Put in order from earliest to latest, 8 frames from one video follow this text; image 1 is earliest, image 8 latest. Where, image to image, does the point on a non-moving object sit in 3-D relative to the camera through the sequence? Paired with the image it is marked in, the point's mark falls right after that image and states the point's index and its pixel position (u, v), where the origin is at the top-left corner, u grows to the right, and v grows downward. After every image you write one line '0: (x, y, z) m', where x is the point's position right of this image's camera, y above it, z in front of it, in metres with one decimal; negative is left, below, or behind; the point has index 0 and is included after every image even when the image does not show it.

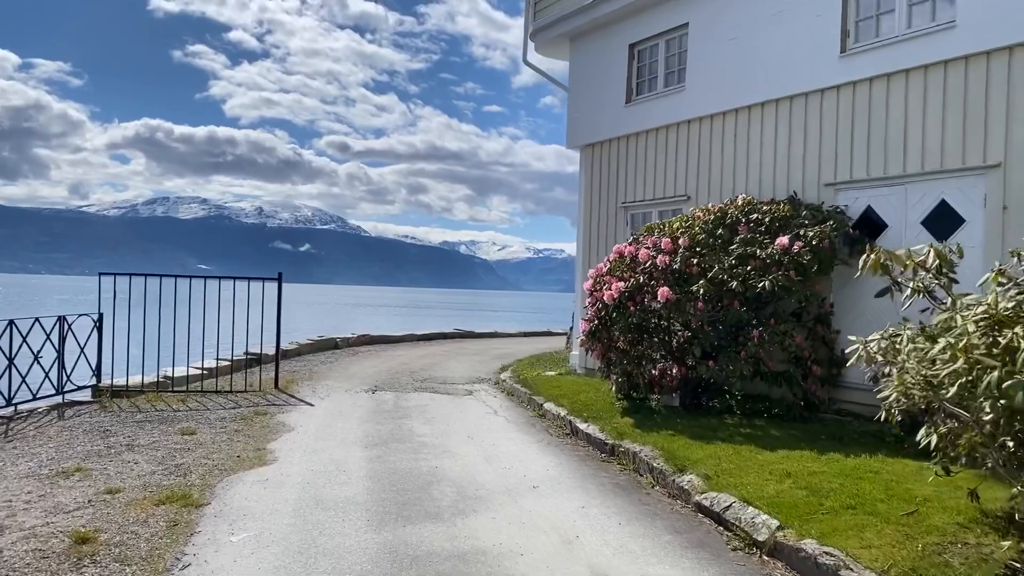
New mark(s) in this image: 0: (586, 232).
0: (+1.0, +0.8, +11.3) m
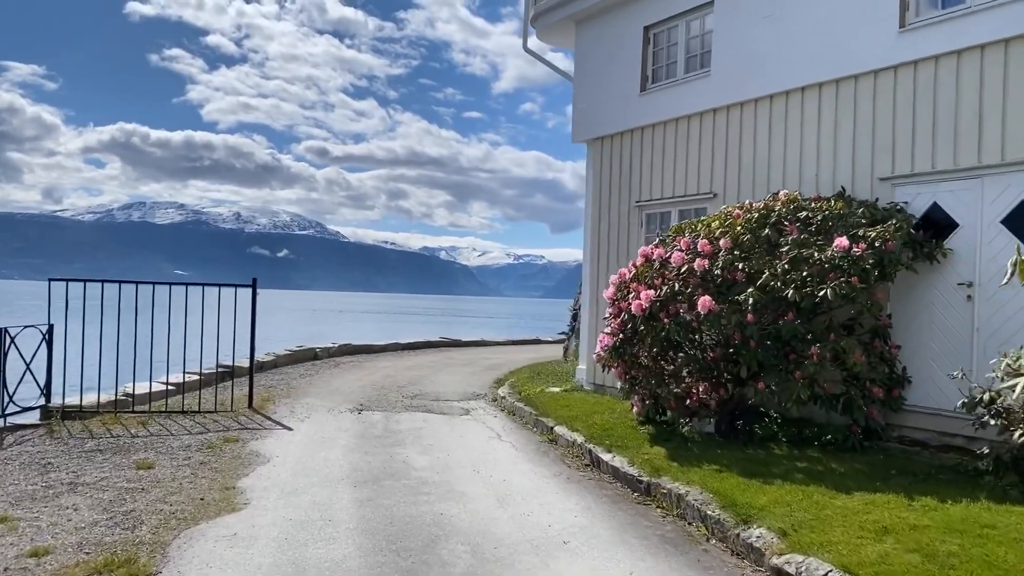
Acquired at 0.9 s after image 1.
0: (+1.1, +0.7, +10.3) m
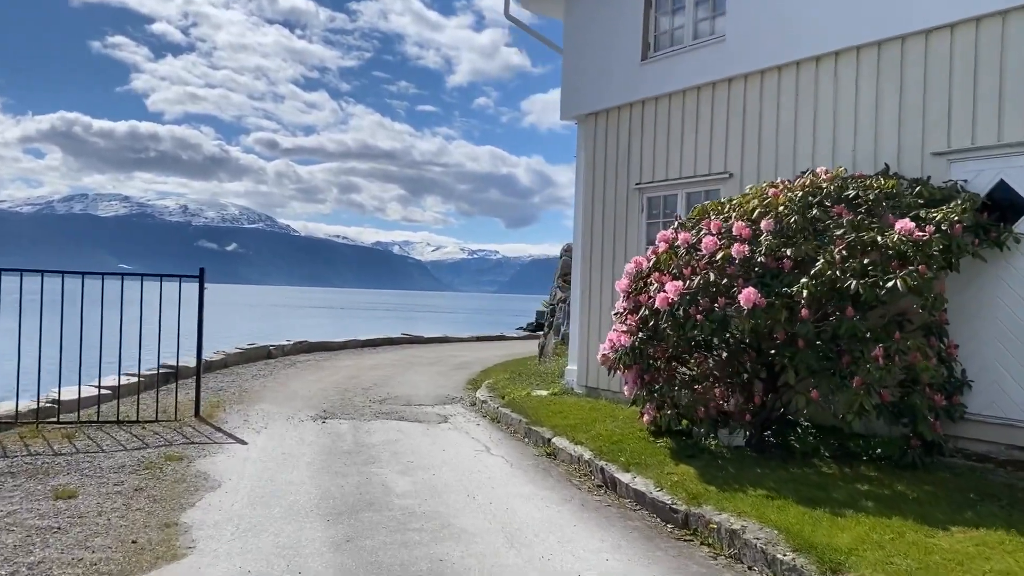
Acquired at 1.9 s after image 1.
0: (+0.9, +0.8, +9.3) m
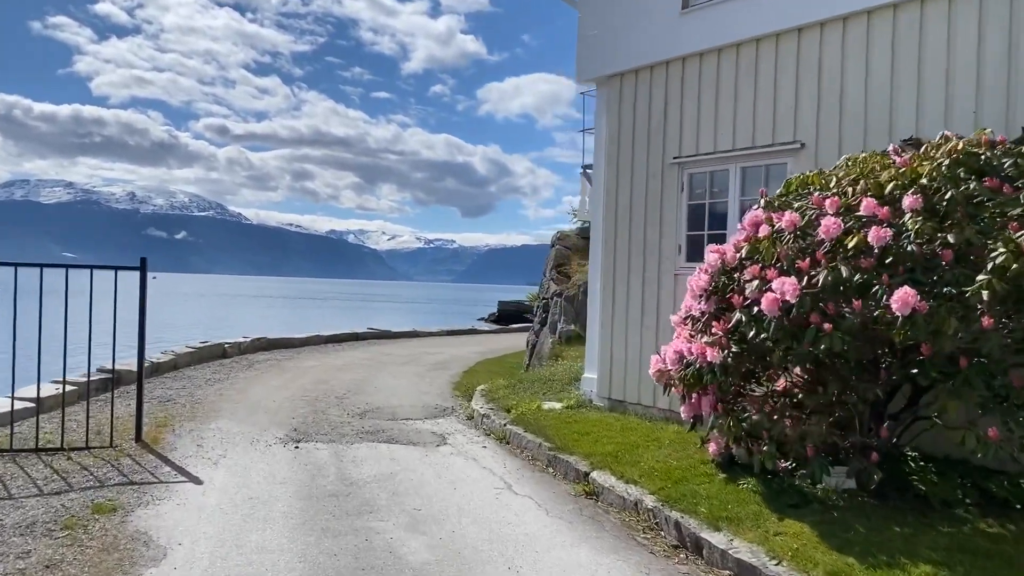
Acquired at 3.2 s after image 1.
0: (+0.9, +0.8, +7.9) m
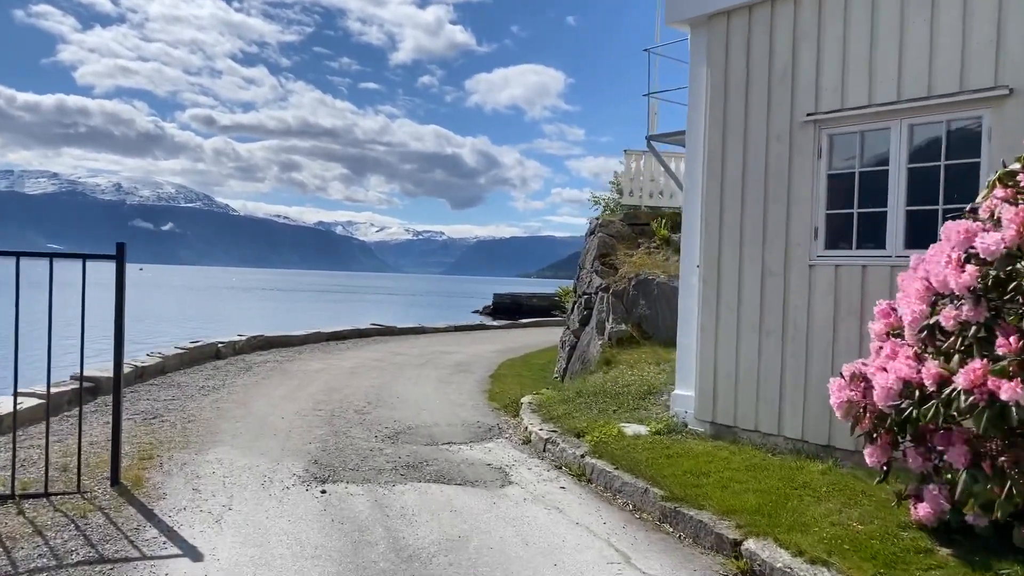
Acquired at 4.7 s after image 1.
0: (+1.5, +0.9, +6.2) m
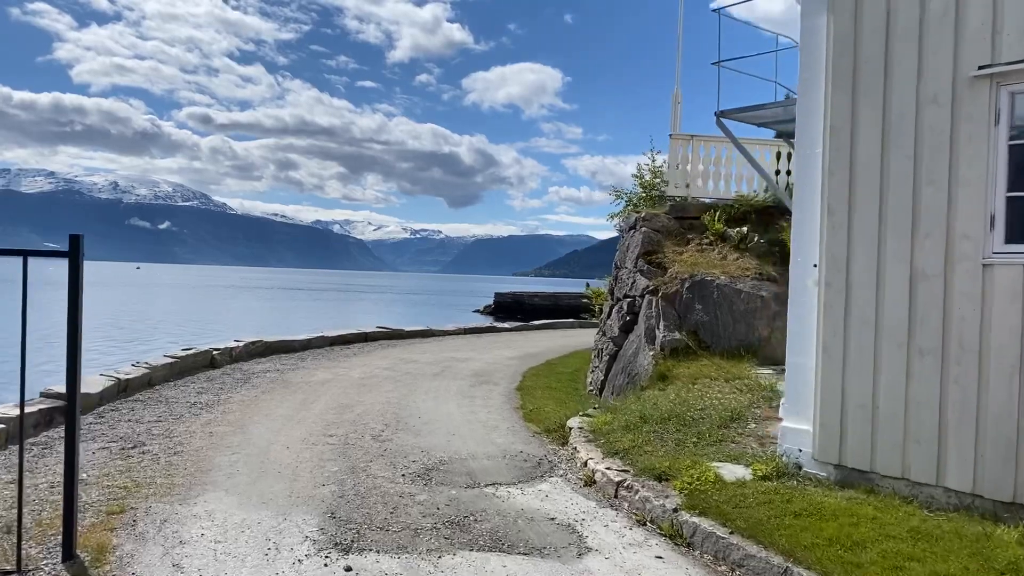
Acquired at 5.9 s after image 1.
0: (+2.0, +0.8, +4.9) m
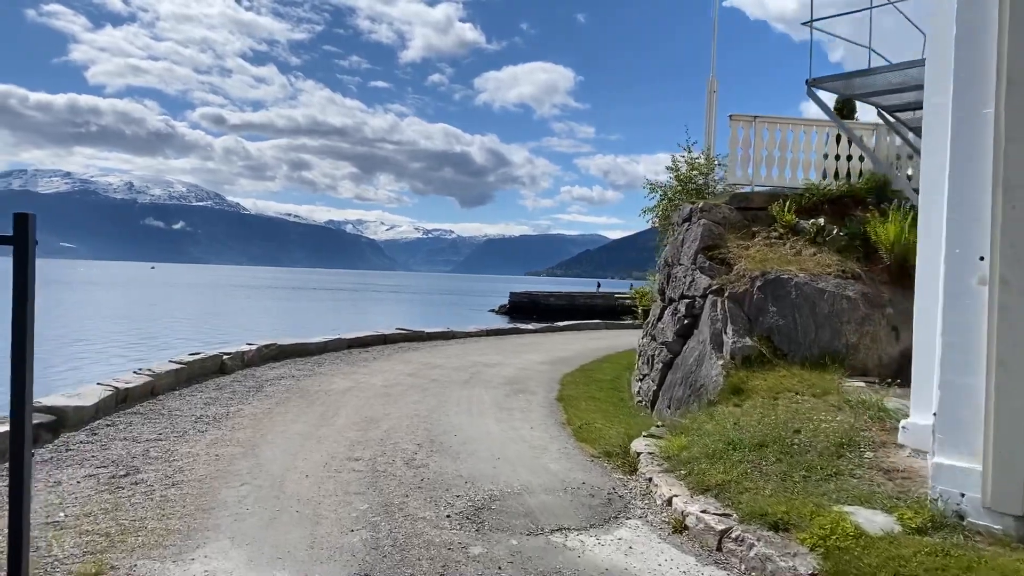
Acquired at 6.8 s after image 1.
0: (+2.4, +0.8, +3.8) m
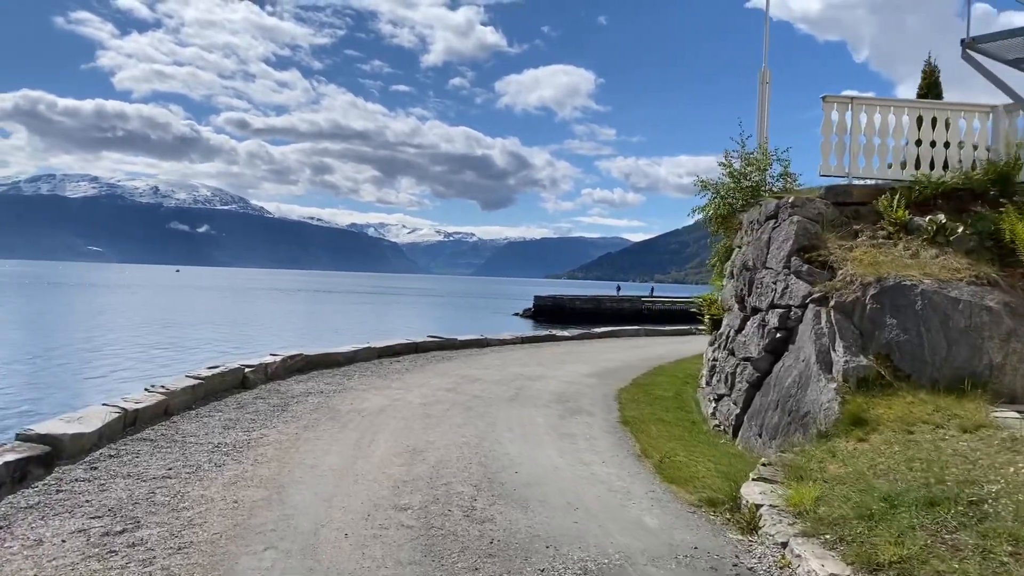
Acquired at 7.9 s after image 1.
0: (+2.8, +0.8, +2.6) m
